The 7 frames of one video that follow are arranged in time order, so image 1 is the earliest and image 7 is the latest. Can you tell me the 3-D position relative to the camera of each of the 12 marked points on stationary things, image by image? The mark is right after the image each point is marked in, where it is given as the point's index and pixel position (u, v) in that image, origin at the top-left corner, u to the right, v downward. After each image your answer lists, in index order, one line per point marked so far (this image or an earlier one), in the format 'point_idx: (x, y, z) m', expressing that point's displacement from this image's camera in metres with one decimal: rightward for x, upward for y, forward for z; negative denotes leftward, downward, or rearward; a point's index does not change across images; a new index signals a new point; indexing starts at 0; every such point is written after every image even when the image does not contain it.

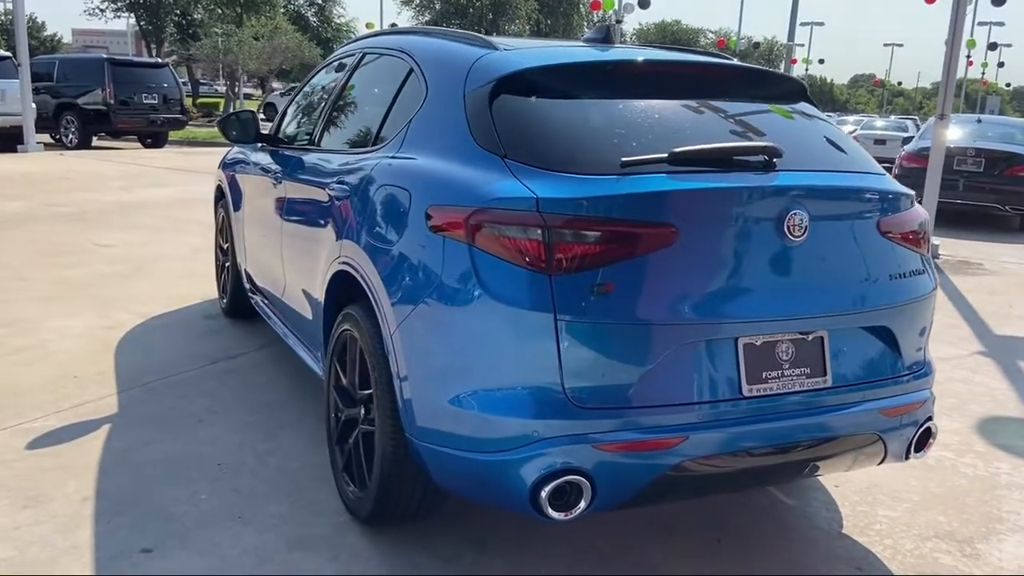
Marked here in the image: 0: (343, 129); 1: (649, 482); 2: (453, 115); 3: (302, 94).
0: (-0.7, +0.7, +3.9) m
1: (+0.3, -0.6, +2.6) m
2: (-0.2, +0.6, +3.0) m
3: (-1.1, +1.0, +4.9) m
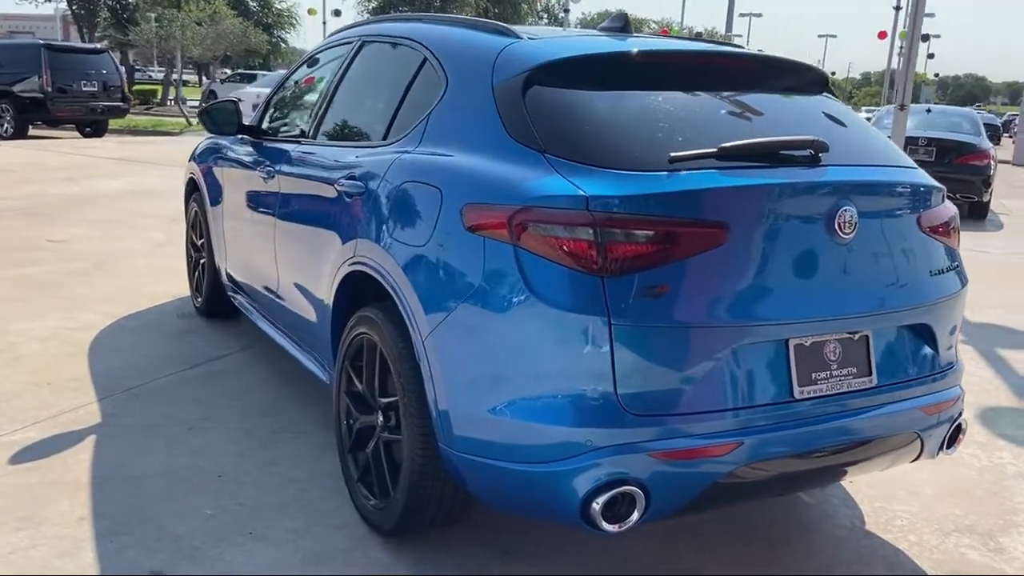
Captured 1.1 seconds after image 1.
0: (-0.7, +0.7, +3.7) m
1: (+0.5, -0.6, +2.5) m
2: (-0.1, +0.6, +2.8) m
3: (-1.2, +1.1, +4.7) m
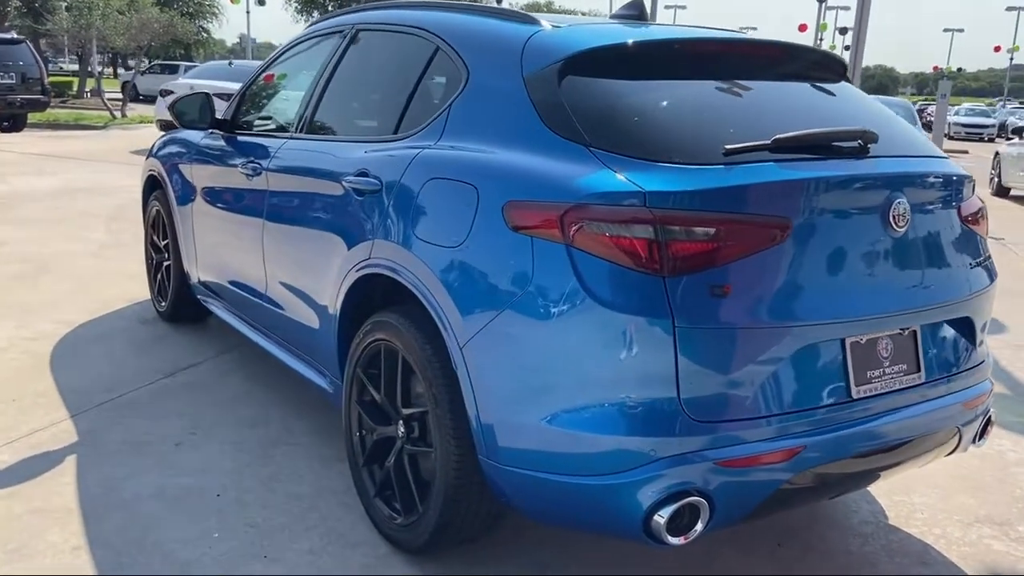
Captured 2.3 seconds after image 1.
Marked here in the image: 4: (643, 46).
0: (-0.7, +0.7, +3.5) m
1: (+0.6, -0.6, +2.4) m
2: (0.0, +0.6, +2.7) m
3: (-1.2, +1.0, +4.5) m
4: (+0.4, +0.7, +2.8) m
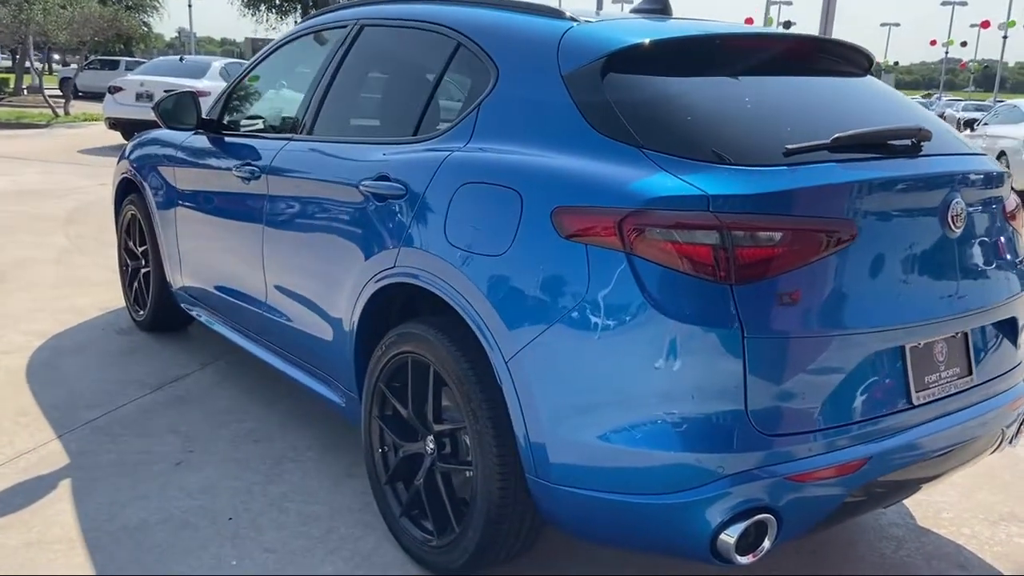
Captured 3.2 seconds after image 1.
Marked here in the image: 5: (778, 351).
0: (-0.6, +0.6, +3.4) m
1: (+0.7, -0.6, +2.3) m
2: (+0.1, +0.5, +2.5) m
3: (-1.2, +1.0, +4.3) m
4: (+0.5, +0.7, +2.7) m
5: (+0.7, -0.2, +2.2) m
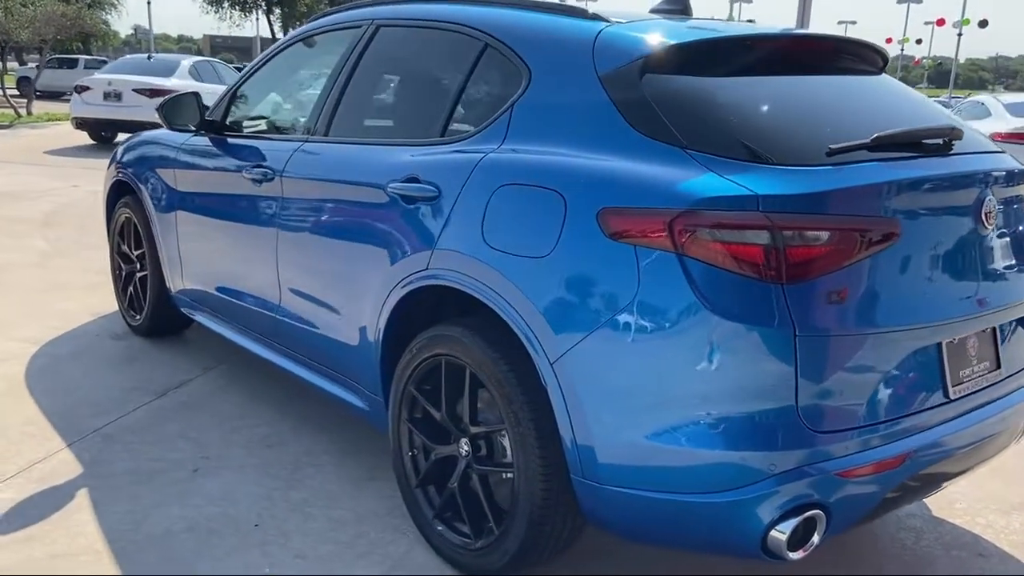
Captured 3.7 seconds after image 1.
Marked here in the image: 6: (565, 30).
0: (-0.5, +0.6, +3.3) m
1: (+0.9, -0.6, +2.3) m
2: (+0.2, +0.5, +2.6) m
3: (-1.2, +1.0, +4.2) m
4: (+0.6, +0.7, +2.7) m
5: (+0.8, -0.2, +2.2) m
6: (+0.2, +0.8, +2.8) m
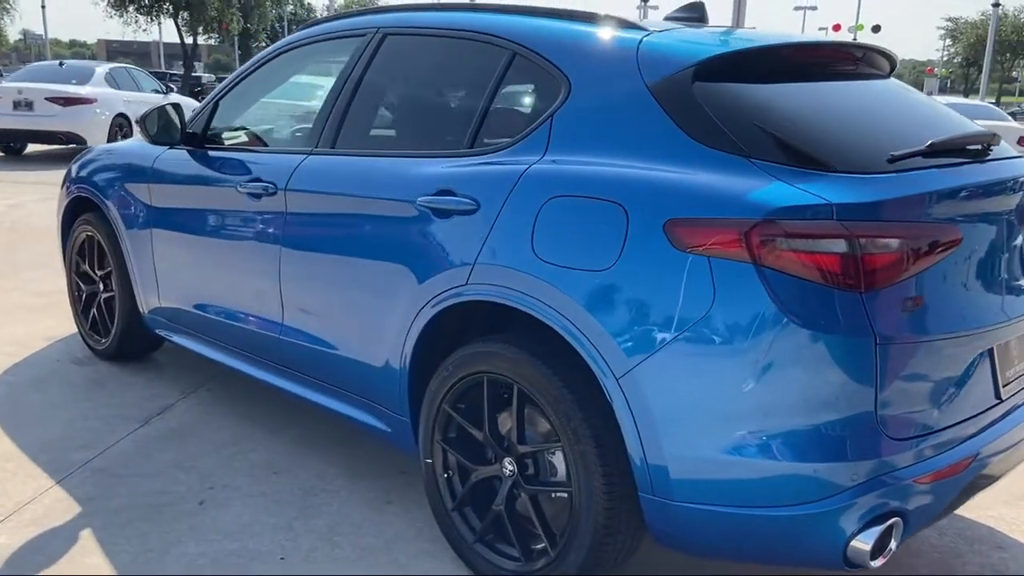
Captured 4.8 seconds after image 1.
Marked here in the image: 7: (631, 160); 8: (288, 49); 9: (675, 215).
0: (-0.5, +0.6, +3.2) m
1: (+1.1, -0.6, +2.4) m
2: (+0.4, +0.5, +2.5) m
3: (-1.2, +0.9, +4.0) m
4: (+0.7, +0.7, +2.7) m
5: (+1.0, -0.2, +2.3) m
6: (+0.3, +0.8, +2.7) m
7: (+0.3, +0.4, +2.5) m
8: (-1.0, +1.0, +3.8) m
9: (+0.4, +0.2, +2.3) m
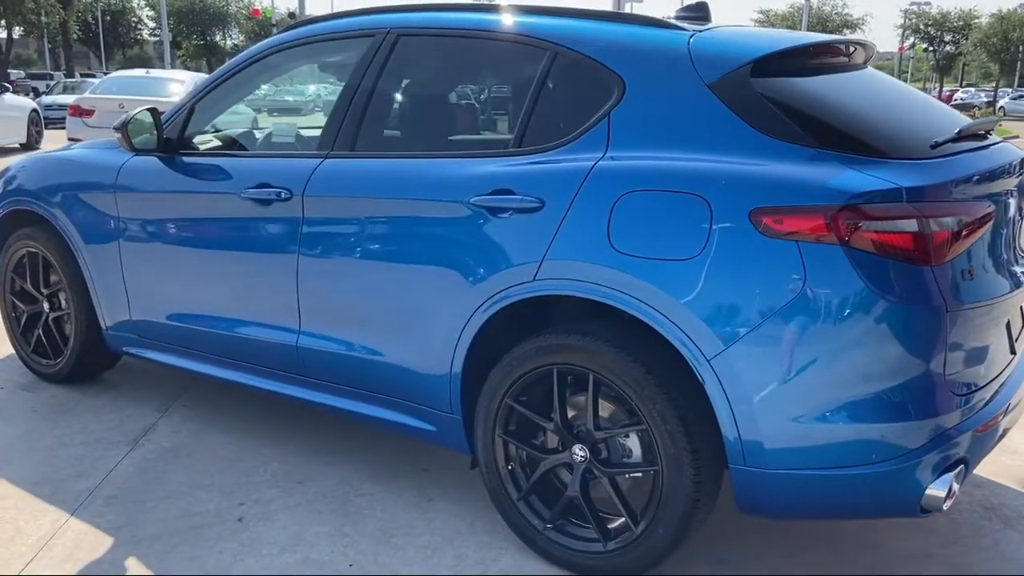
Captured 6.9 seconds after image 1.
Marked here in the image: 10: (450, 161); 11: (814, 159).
0: (-0.4, +0.6, +3.2) m
1: (+1.3, -0.5, +2.7) m
2: (+0.6, +0.5, +2.7) m
3: (-1.3, +0.9, +3.9) m
4: (+0.9, +0.8, +2.9) m
5: (+1.2, -0.1, +2.5) m
6: (+0.4, +0.8, +2.9) m
7: (+0.5, +0.4, +2.6) m
8: (-1.0, +1.0, +3.7) m
9: (+0.7, +0.2, +2.5) m
10: (-0.2, +0.4, +3.0) m
11: (+0.8, +0.4, +2.5) m
